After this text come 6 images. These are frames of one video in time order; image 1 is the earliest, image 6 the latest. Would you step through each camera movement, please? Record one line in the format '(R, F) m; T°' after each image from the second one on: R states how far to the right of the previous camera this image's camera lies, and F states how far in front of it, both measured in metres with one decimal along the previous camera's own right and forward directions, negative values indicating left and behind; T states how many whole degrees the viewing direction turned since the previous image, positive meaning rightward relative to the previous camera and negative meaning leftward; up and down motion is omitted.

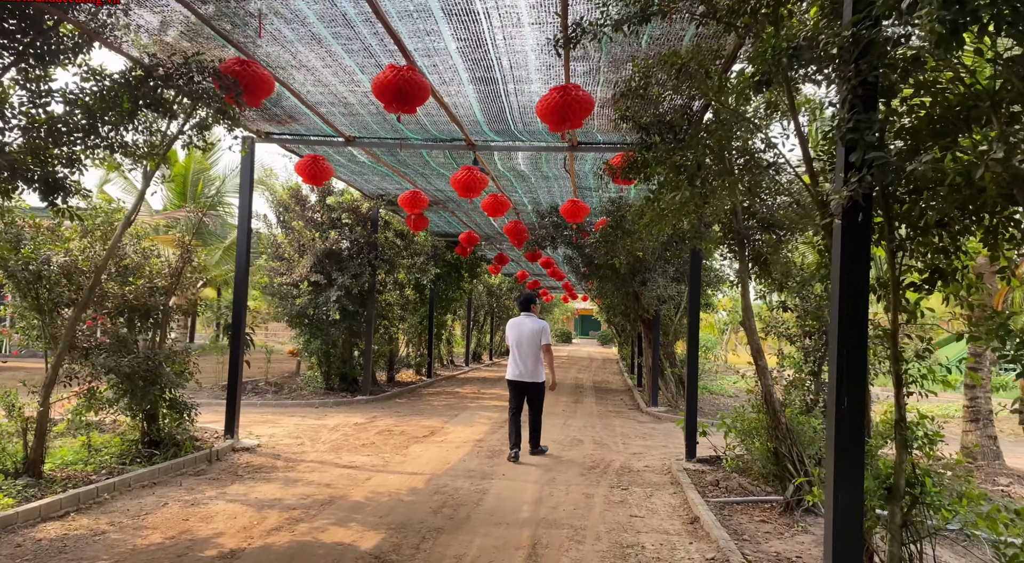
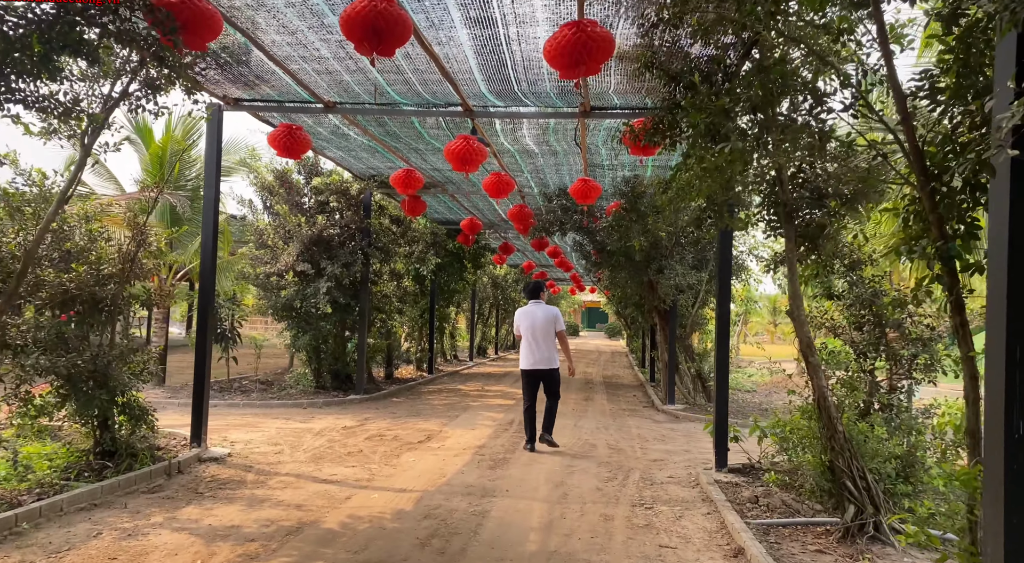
(0.0, +0.9) m; 0°
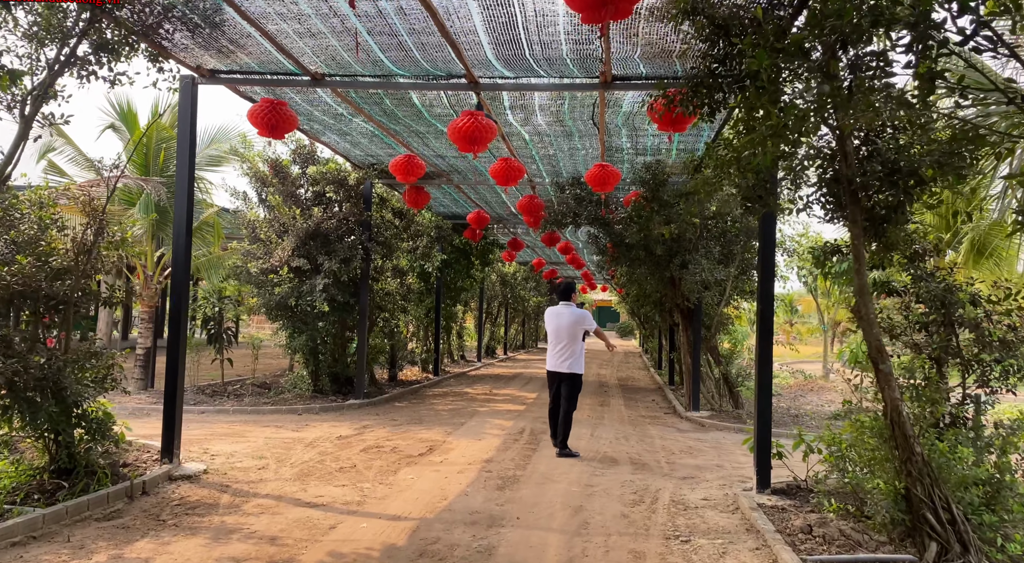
(0.0, +0.7) m; -1°
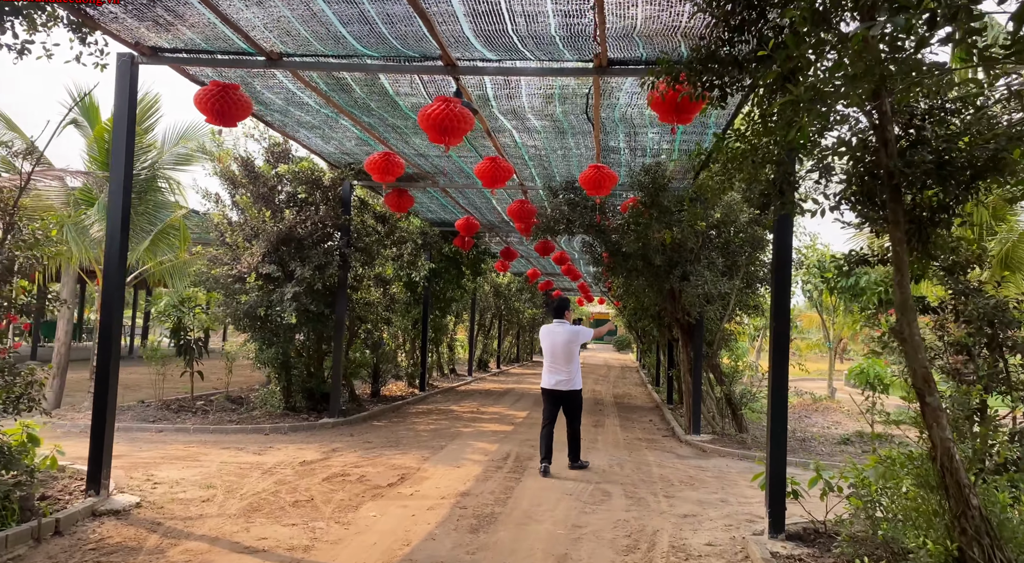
(+0.1, +0.7) m; 0°
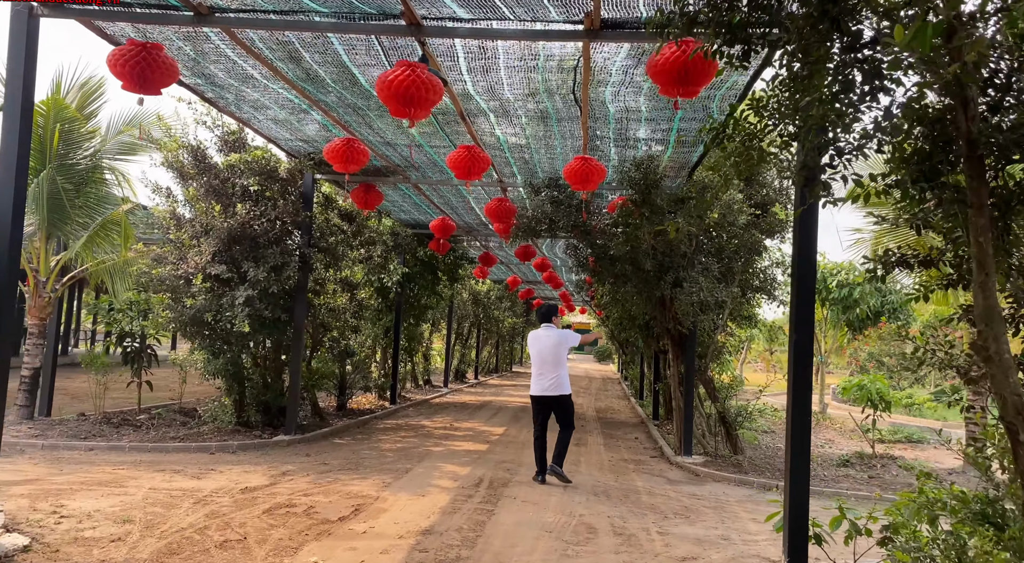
(+0.1, +0.8) m; +1°
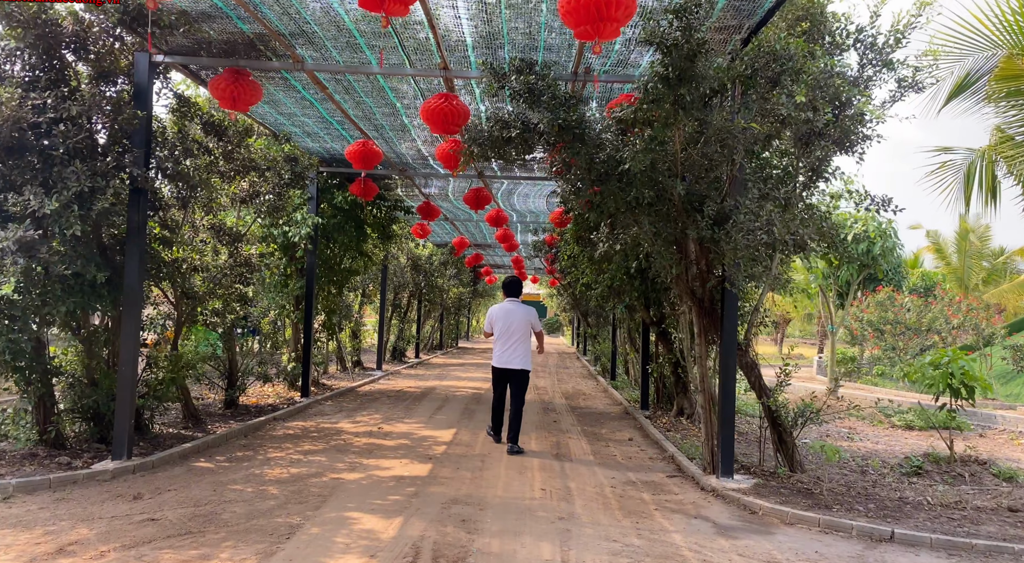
(-0.1, +2.8) m; +5°
